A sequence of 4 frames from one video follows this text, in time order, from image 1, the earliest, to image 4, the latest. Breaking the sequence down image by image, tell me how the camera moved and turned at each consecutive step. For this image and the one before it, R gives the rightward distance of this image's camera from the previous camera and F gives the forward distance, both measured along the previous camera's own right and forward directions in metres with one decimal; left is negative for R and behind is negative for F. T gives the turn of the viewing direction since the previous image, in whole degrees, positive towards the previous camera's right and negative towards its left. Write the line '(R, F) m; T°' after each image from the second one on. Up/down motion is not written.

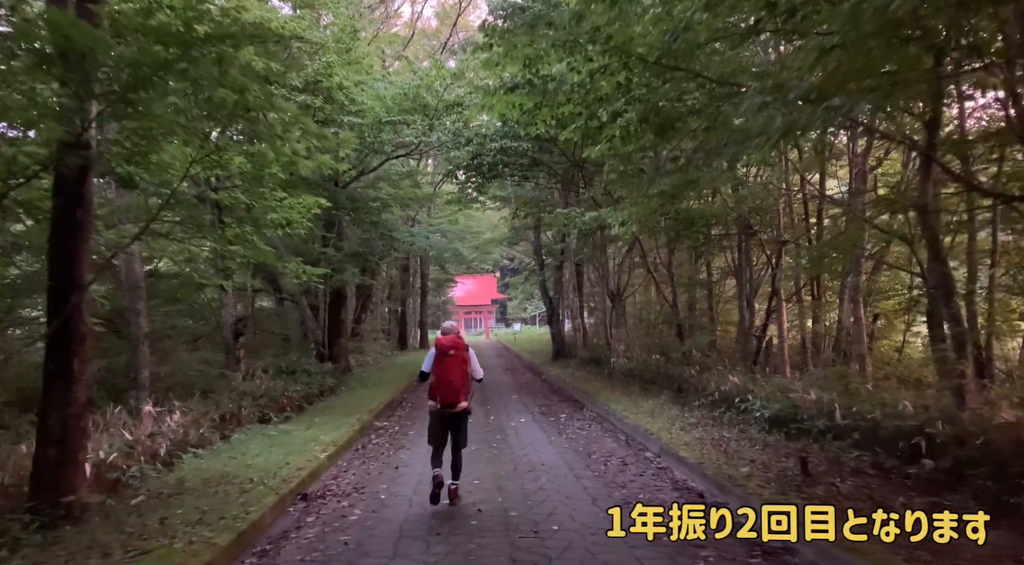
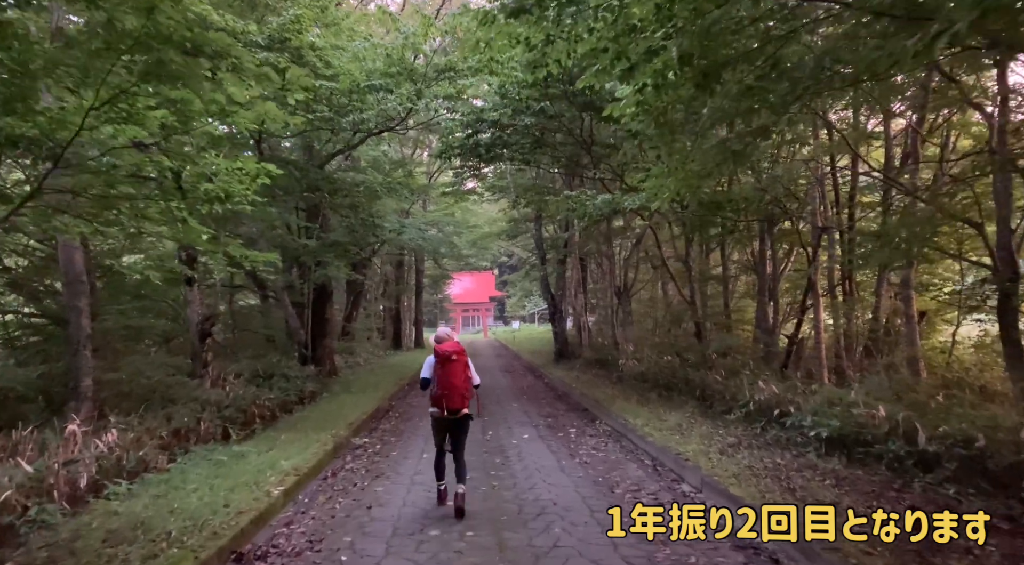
(0.0, +1.7) m; 0°
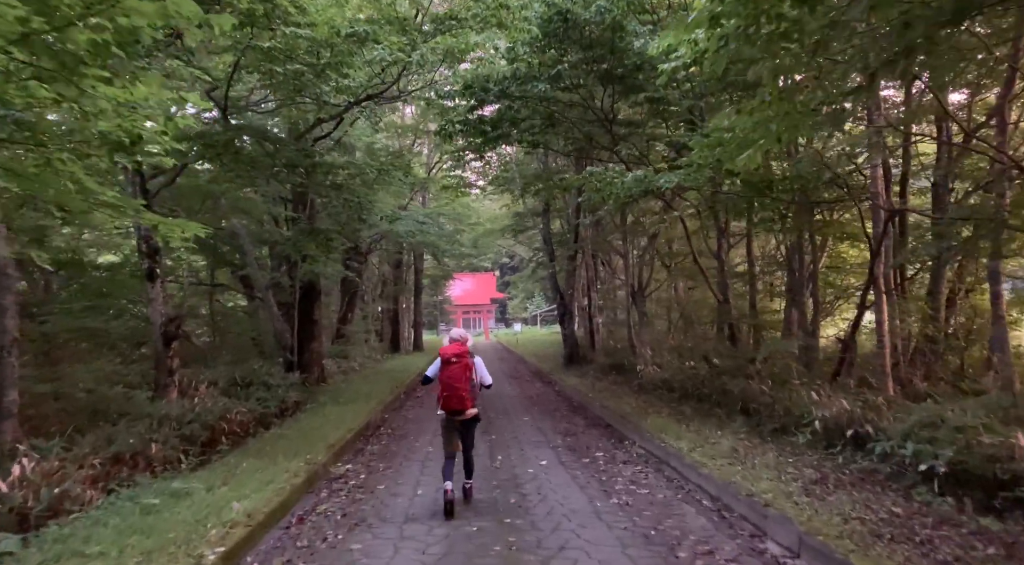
(-0.2, +1.9) m; 0°
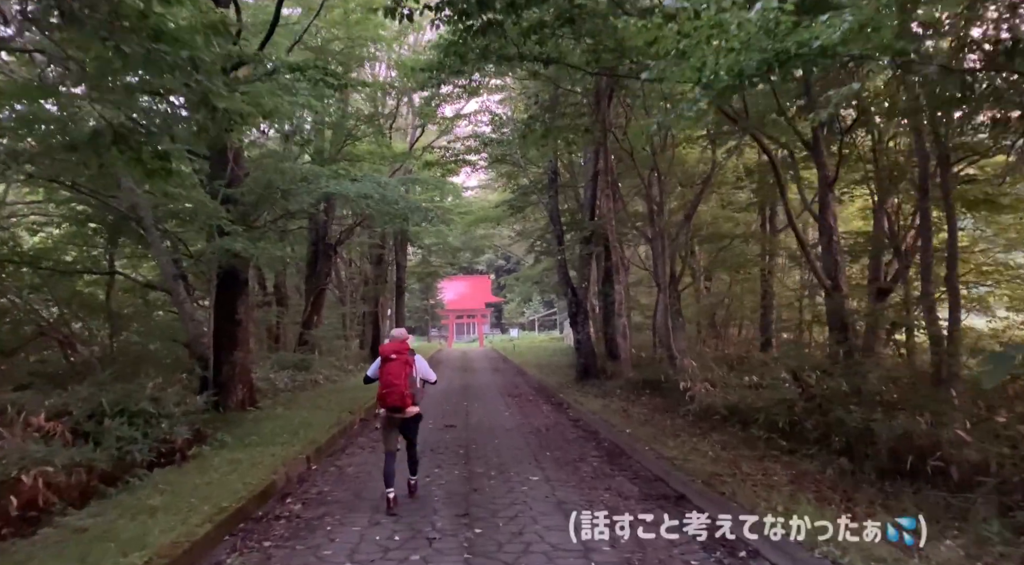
(0.0, +4.9) m; 0°
